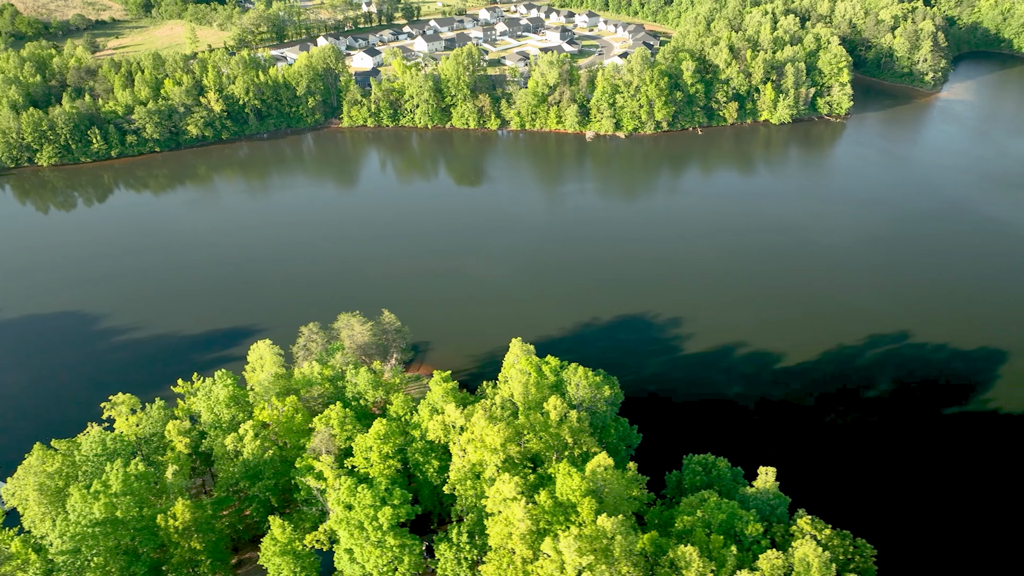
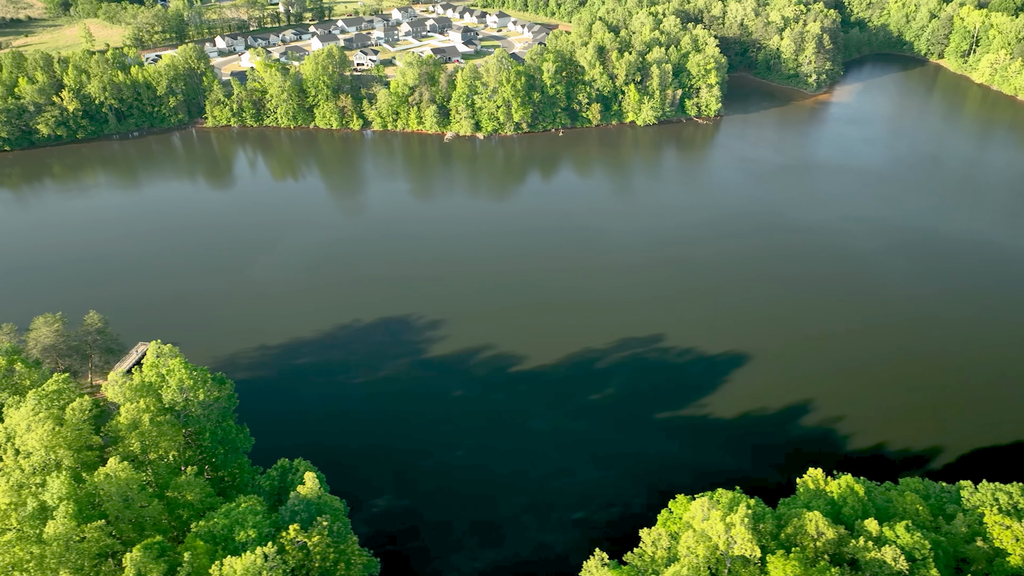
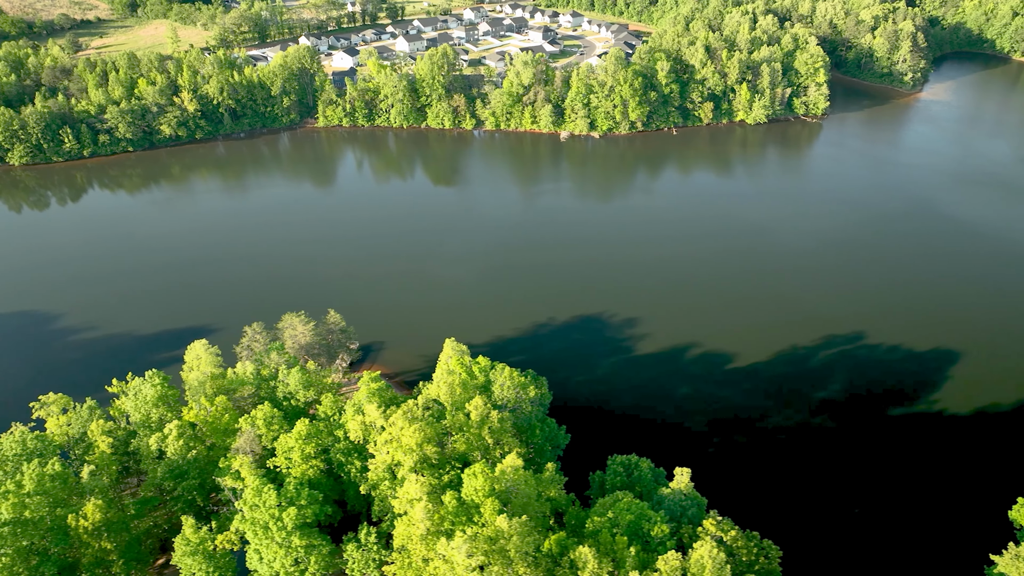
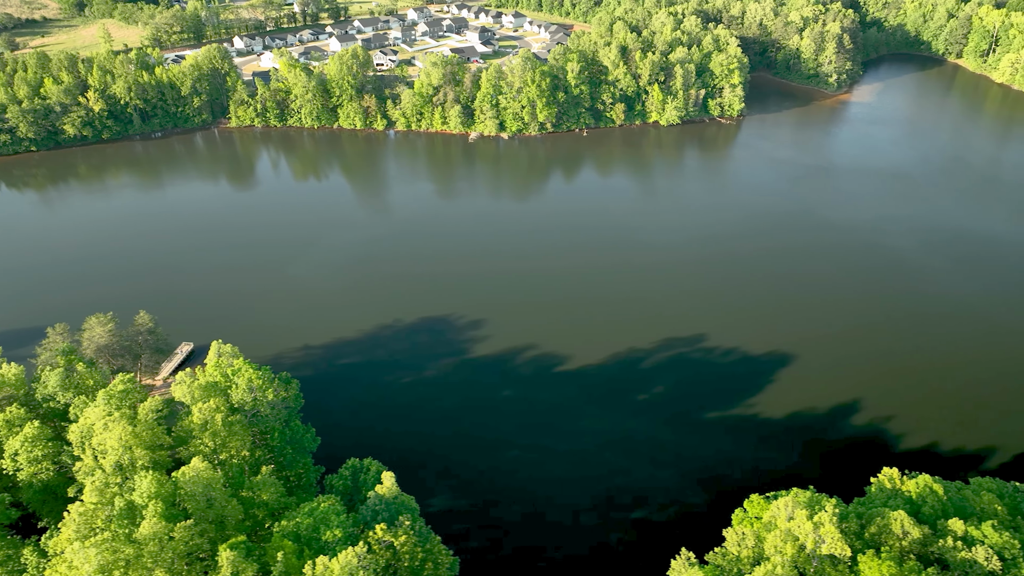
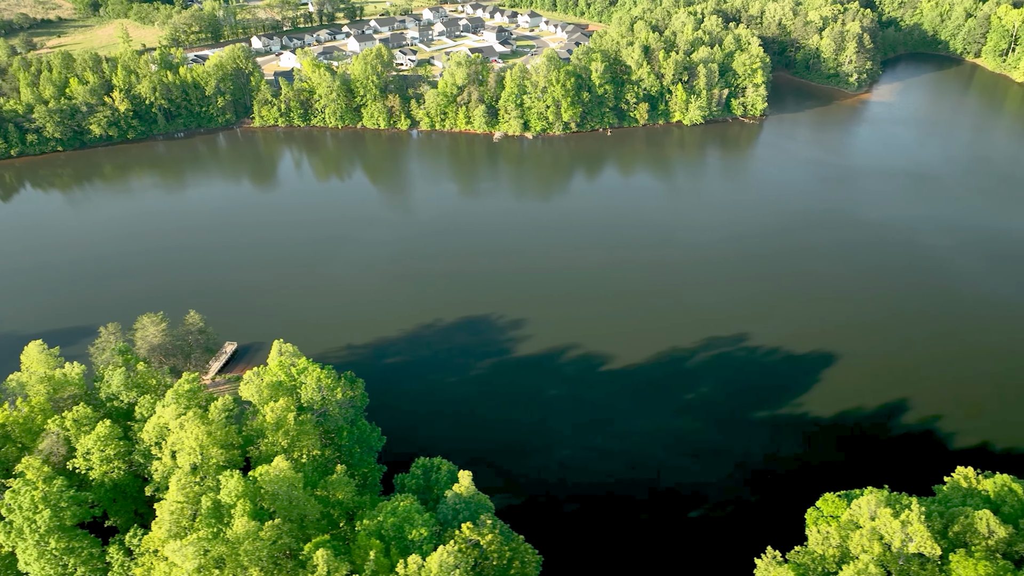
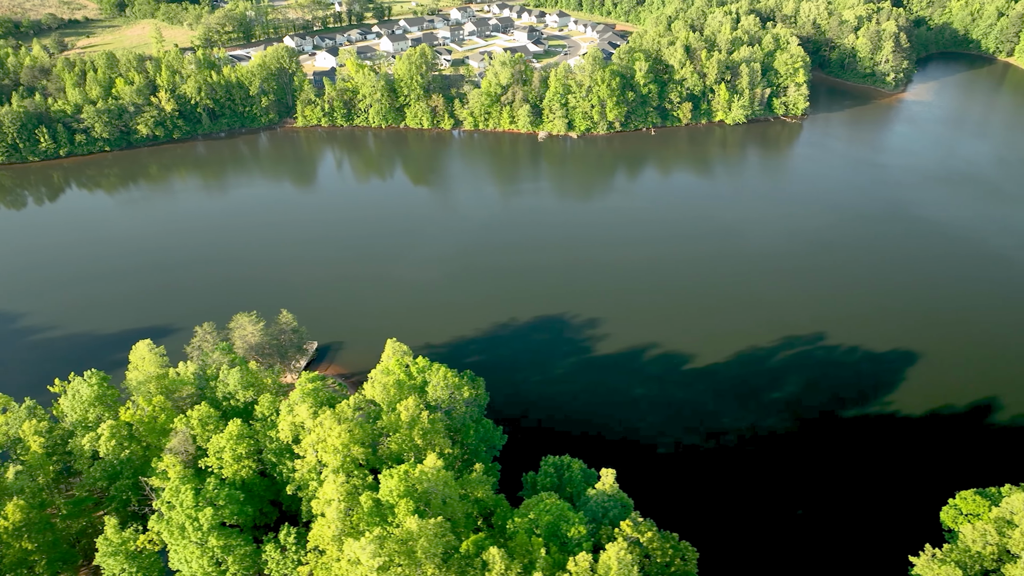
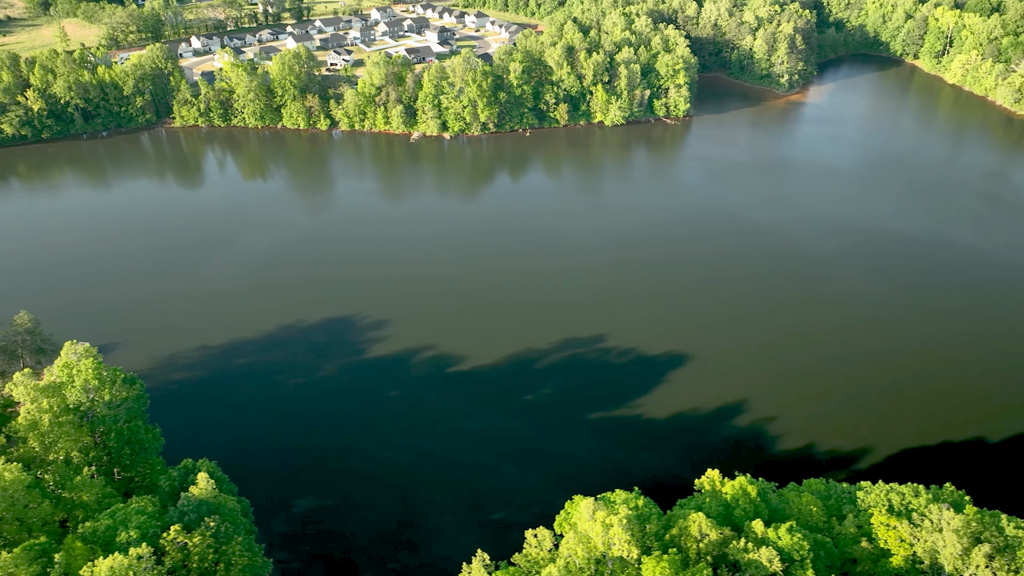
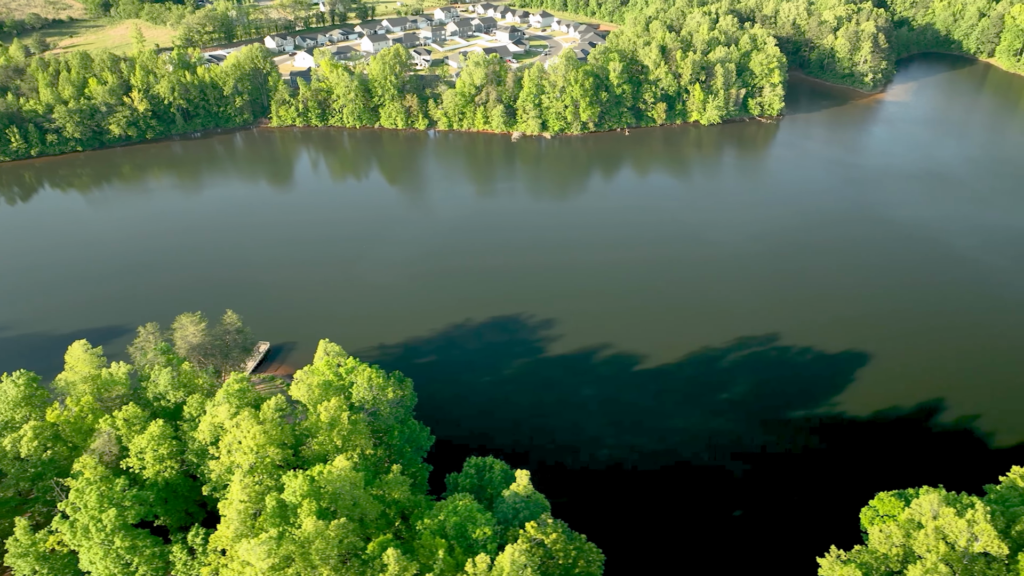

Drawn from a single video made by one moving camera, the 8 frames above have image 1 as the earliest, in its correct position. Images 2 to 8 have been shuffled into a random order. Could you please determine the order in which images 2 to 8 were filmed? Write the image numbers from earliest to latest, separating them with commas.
3, 6, 8, 5, 4, 2, 7
